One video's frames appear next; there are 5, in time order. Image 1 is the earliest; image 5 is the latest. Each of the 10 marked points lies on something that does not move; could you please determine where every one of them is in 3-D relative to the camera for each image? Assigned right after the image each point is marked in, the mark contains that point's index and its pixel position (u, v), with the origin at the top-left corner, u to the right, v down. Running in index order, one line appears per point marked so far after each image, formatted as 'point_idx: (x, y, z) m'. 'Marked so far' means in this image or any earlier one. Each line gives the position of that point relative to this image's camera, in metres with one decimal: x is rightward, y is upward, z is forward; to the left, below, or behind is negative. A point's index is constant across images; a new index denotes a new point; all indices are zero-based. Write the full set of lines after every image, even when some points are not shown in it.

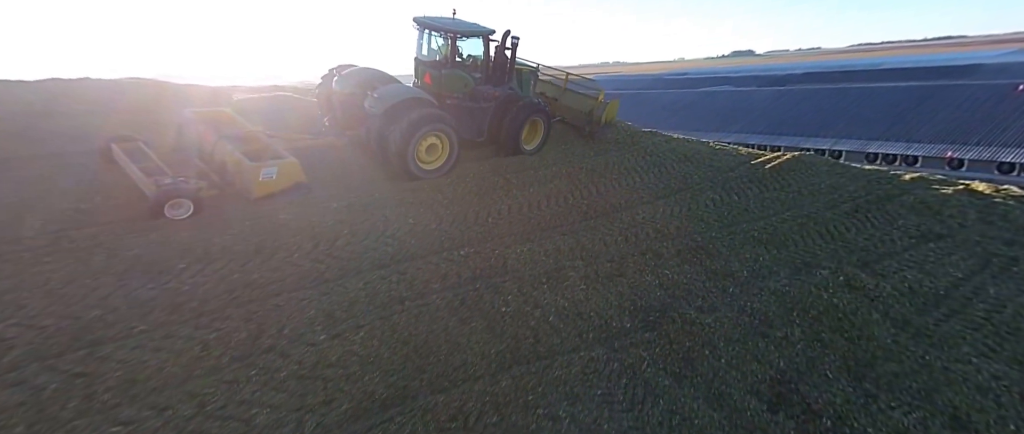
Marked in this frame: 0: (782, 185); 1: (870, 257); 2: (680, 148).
0: (+3.8, +0.4, +5.4) m
1: (+3.4, -0.4, +3.7) m
2: (+3.0, +1.2, +6.9) m
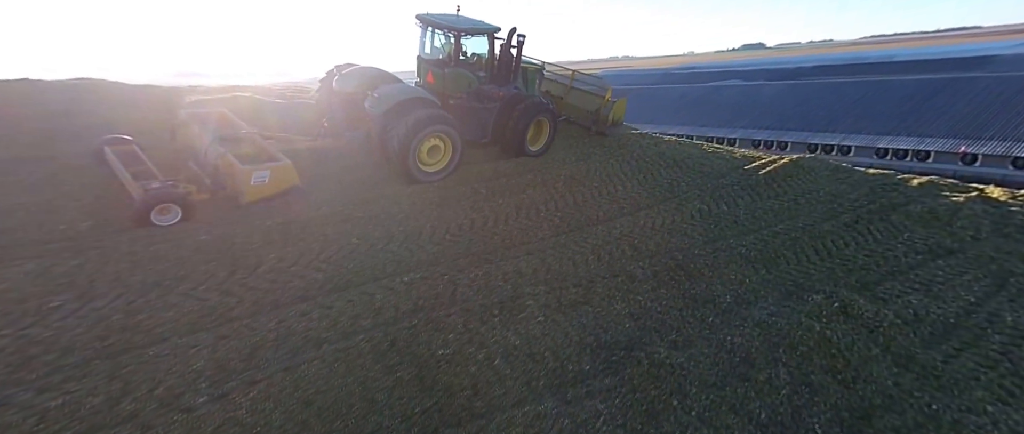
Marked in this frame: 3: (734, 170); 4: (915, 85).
0: (+3.4, +0.3, +5.0) m
1: (+3.1, -0.5, +3.3) m
2: (+2.7, +1.1, +6.6) m
3: (+3.4, +0.7, +5.9) m
4: (+16.4, +5.3, +15.6) m
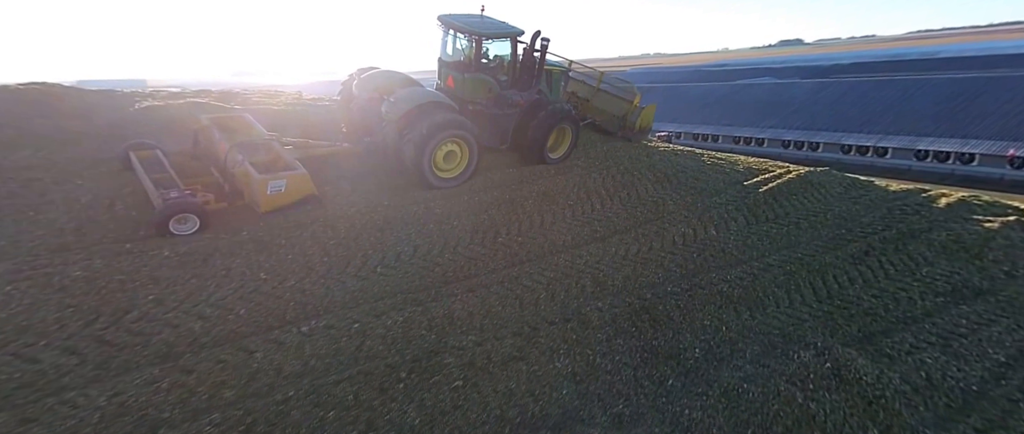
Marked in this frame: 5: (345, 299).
0: (+3.1, 0.0, +4.5) m
1: (+2.6, -0.8, +2.8) m
2: (+2.3, +0.9, +6.1) m
3: (+3.0, +0.4, +5.3) m
4: (+16.5, +4.9, +14.6) m
5: (-1.1, -0.5, +2.5) m
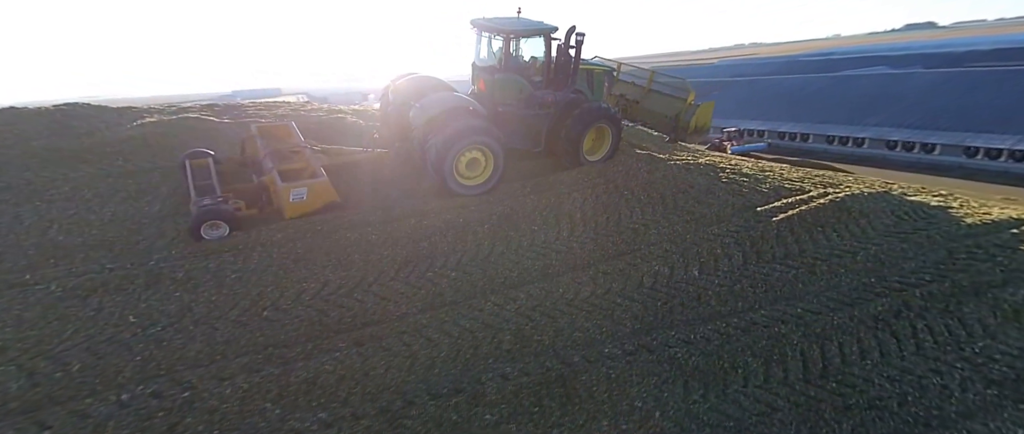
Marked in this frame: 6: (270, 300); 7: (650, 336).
0: (+2.6, -0.3, +3.6) m
1: (+1.9, -1.1, +2.0) m
2: (+2.1, +0.5, +5.3) m
3: (+2.7, +0.1, +4.5) m
4: (+17.2, +4.3, +12.0) m
5: (-1.8, -0.8, +2.2) m
6: (-1.7, -0.6, +2.7) m
7: (+1.0, -0.8, +2.6) m
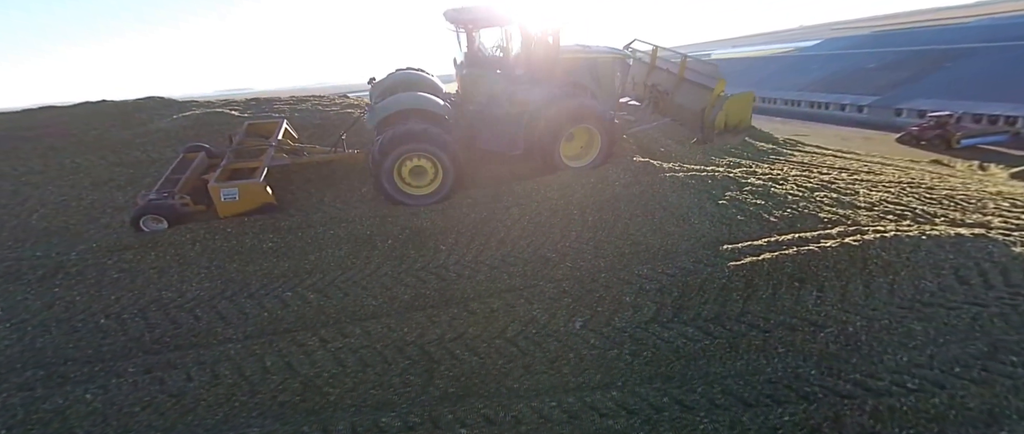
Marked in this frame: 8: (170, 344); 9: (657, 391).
0: (+1.5, -0.7, +2.8) m
1: (+0.4, -1.5, +1.4) m
2: (+1.5, +0.3, +4.5) m
3: (+1.8, -0.2, +3.6) m
4: (+17.9, +3.2, +7.4) m
5: (-3.1, -0.9, +2.4) m
6: (-2.9, -0.7, +2.9) m
7: (-0.3, -1.1, +2.2) m
8: (-2.2, -0.9, +2.6) m
9: (+0.8, -1.0, +2.2) m
